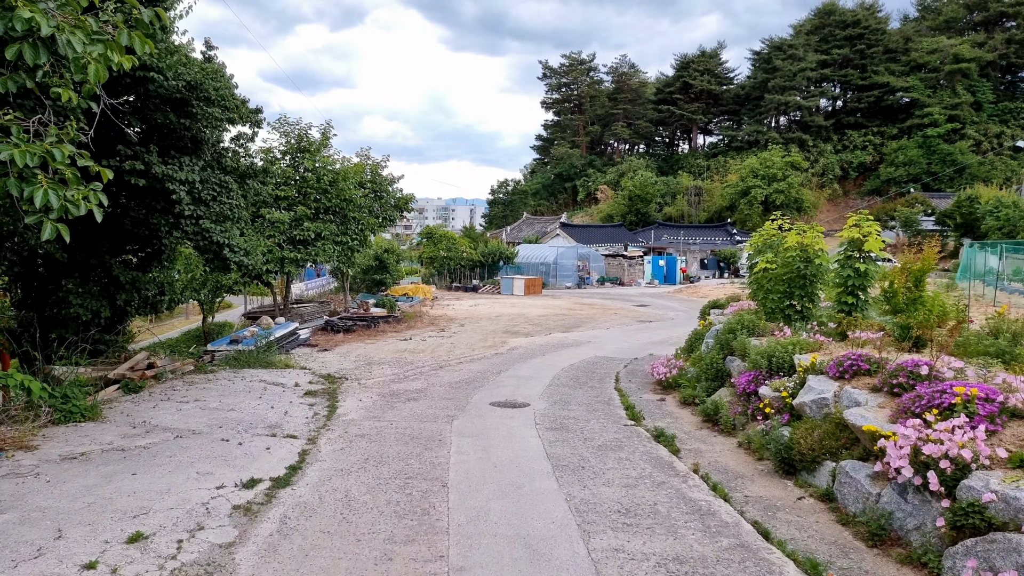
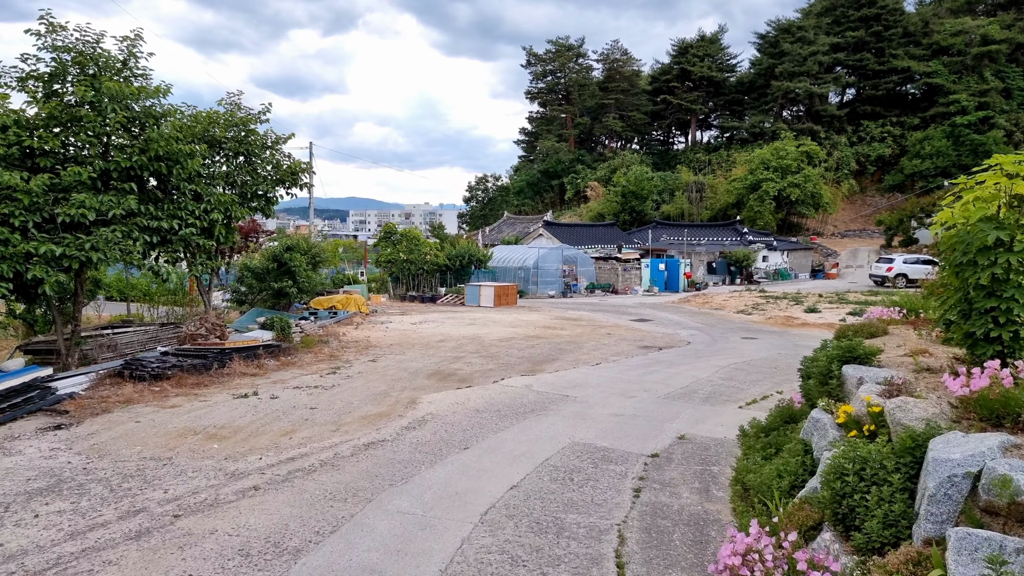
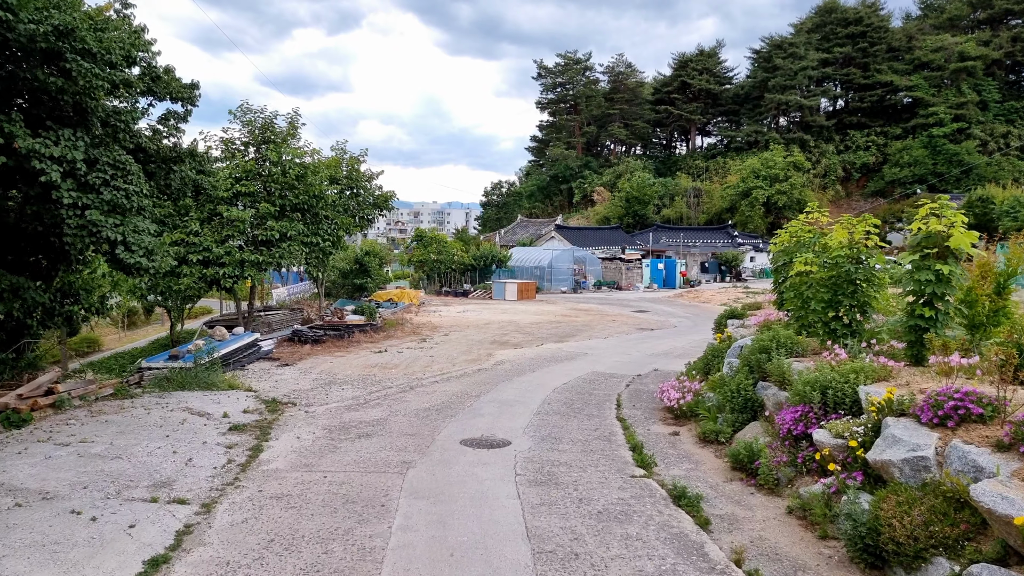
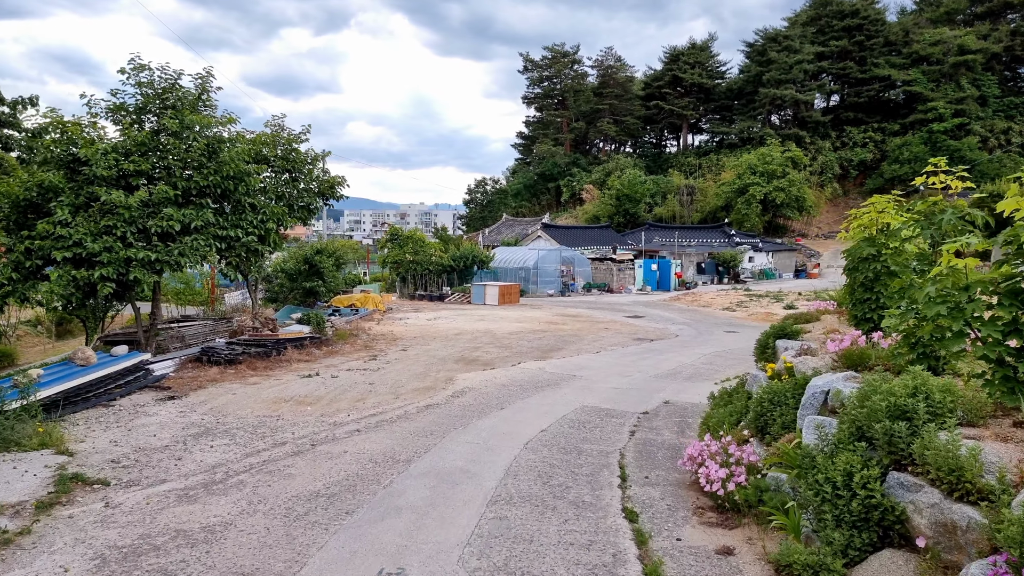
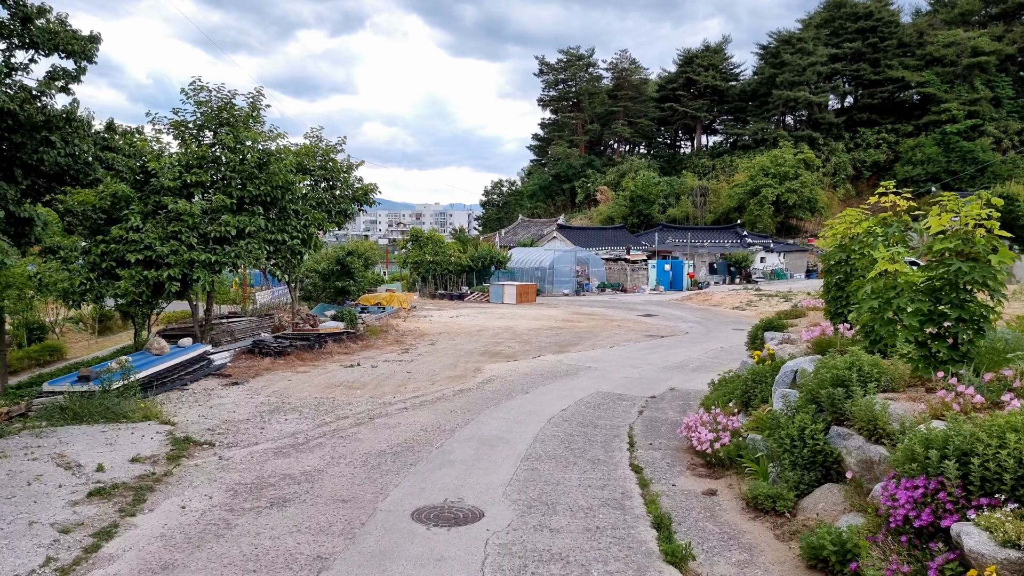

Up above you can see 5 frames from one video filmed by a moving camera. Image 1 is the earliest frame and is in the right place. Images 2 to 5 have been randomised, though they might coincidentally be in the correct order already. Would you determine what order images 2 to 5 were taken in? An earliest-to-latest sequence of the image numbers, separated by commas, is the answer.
3, 5, 4, 2
